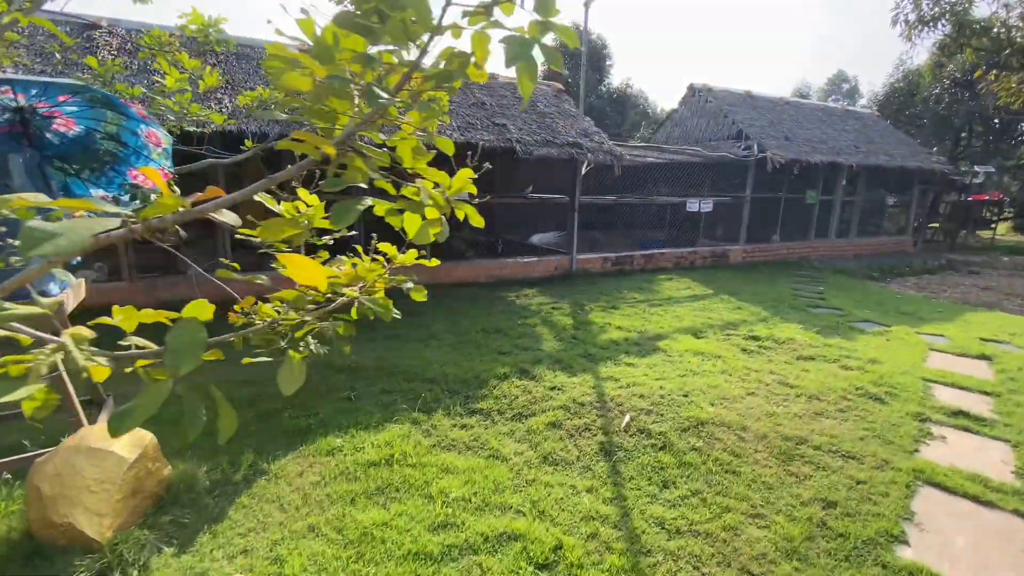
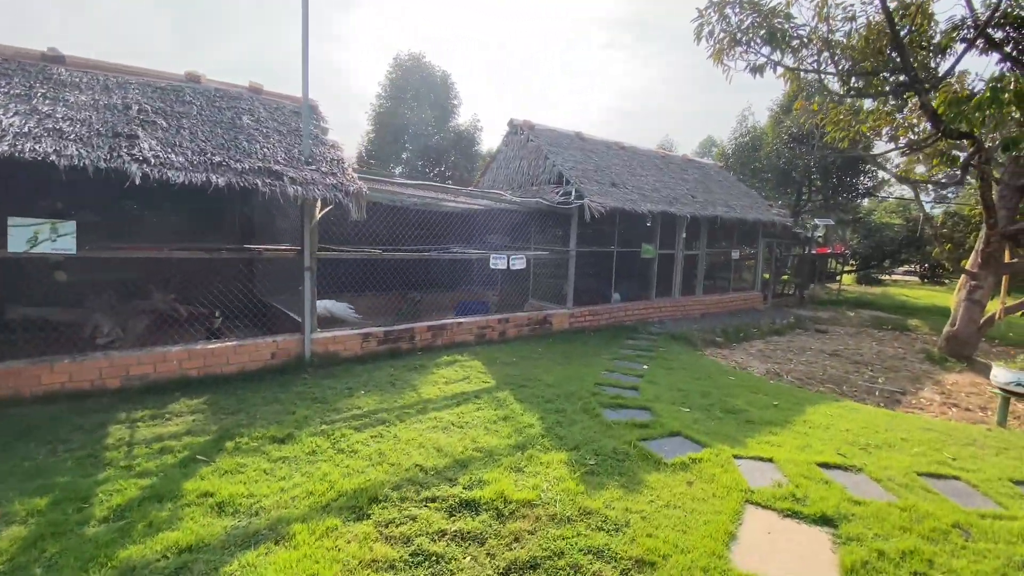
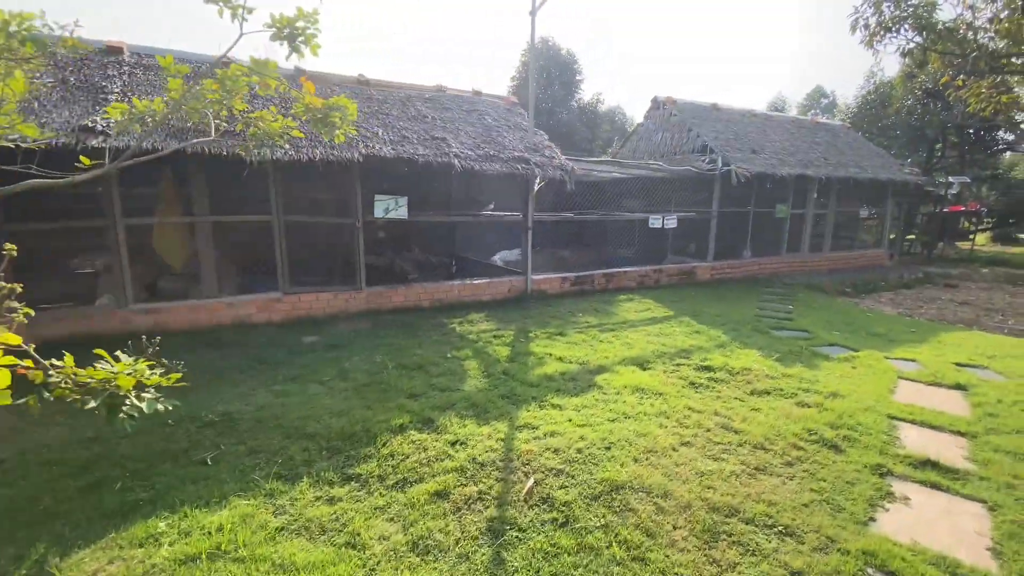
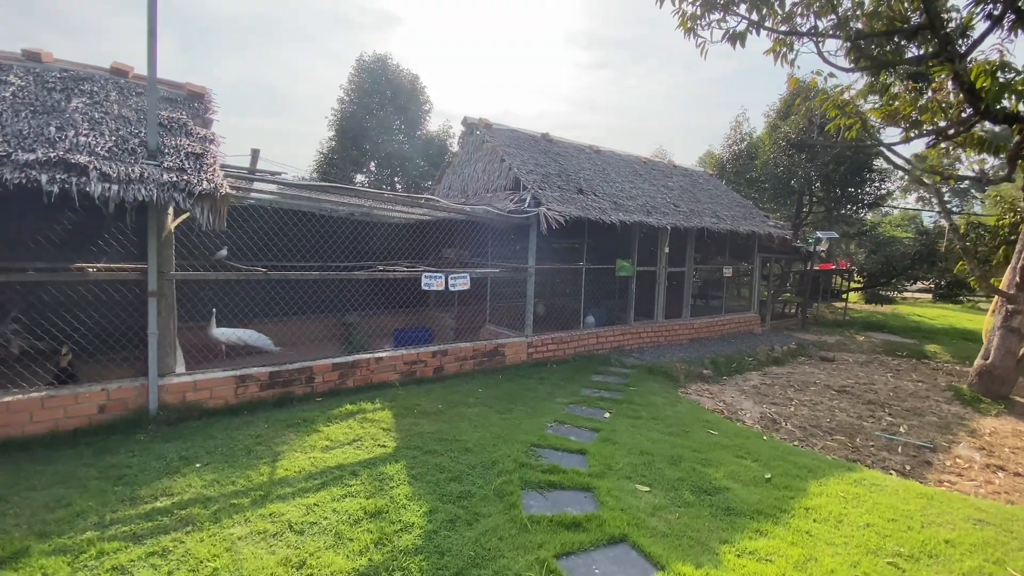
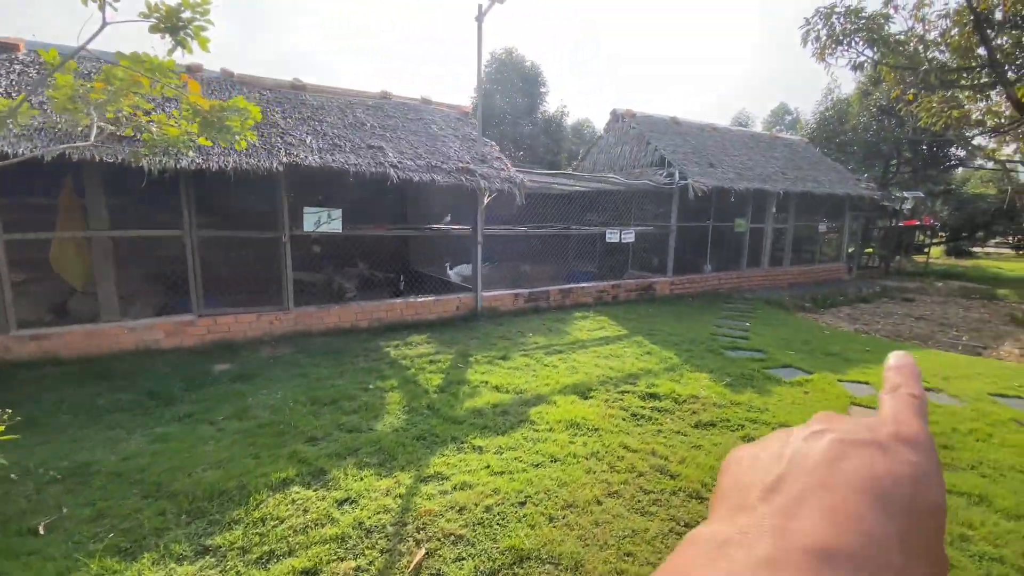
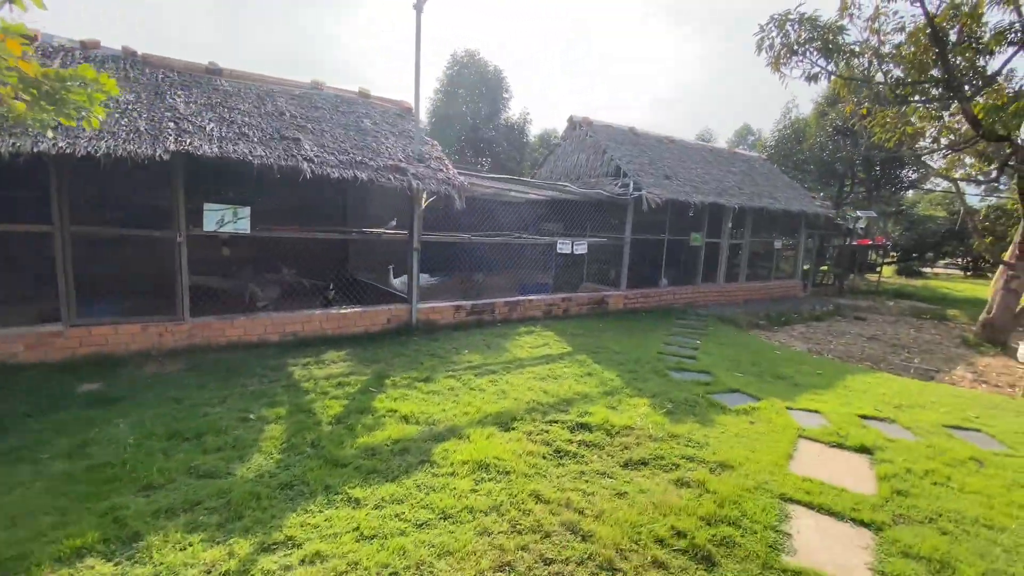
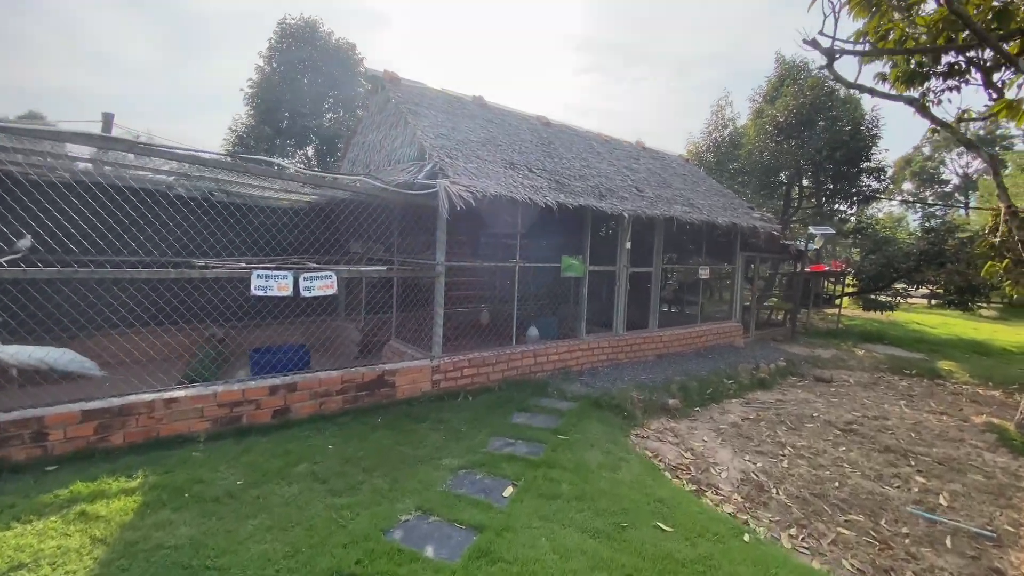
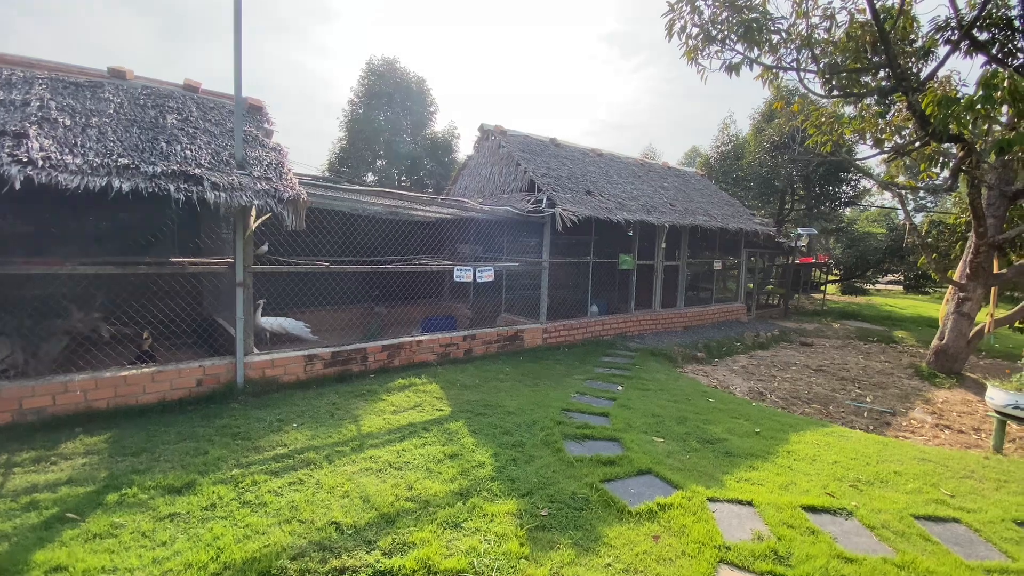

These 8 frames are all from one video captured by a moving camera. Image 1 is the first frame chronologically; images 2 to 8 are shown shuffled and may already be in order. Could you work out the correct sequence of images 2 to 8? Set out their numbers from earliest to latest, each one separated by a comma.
3, 5, 6, 2, 8, 4, 7
